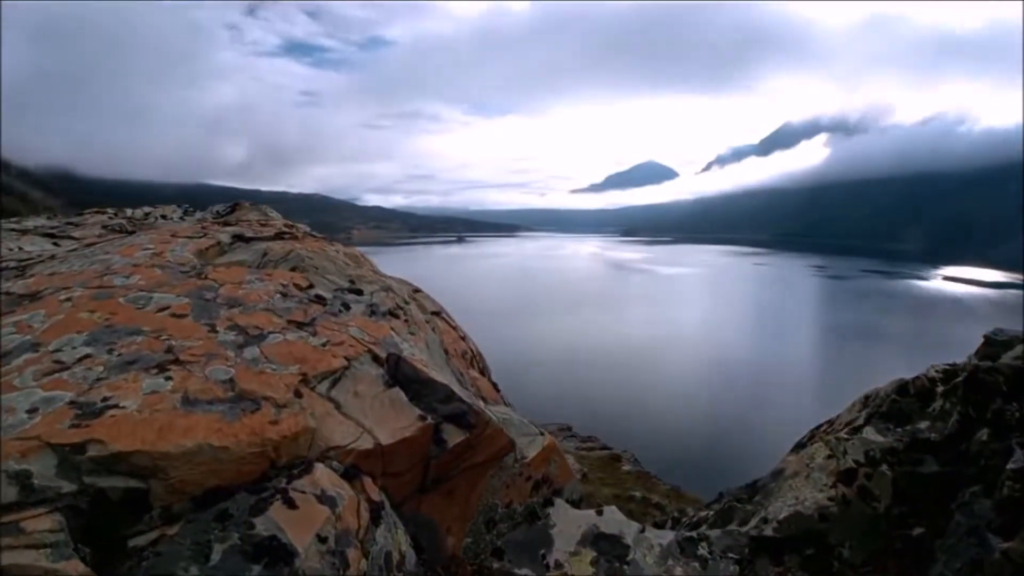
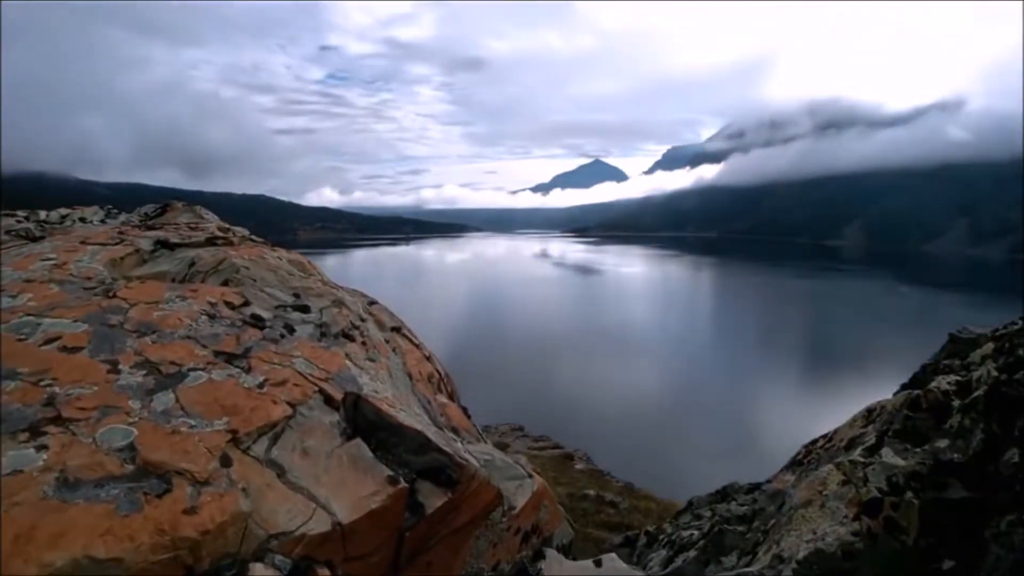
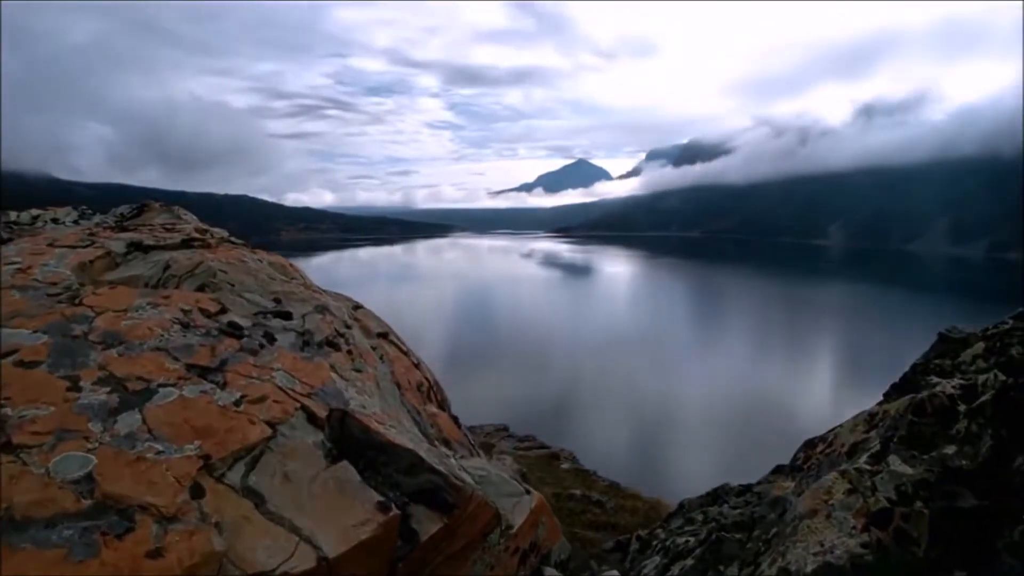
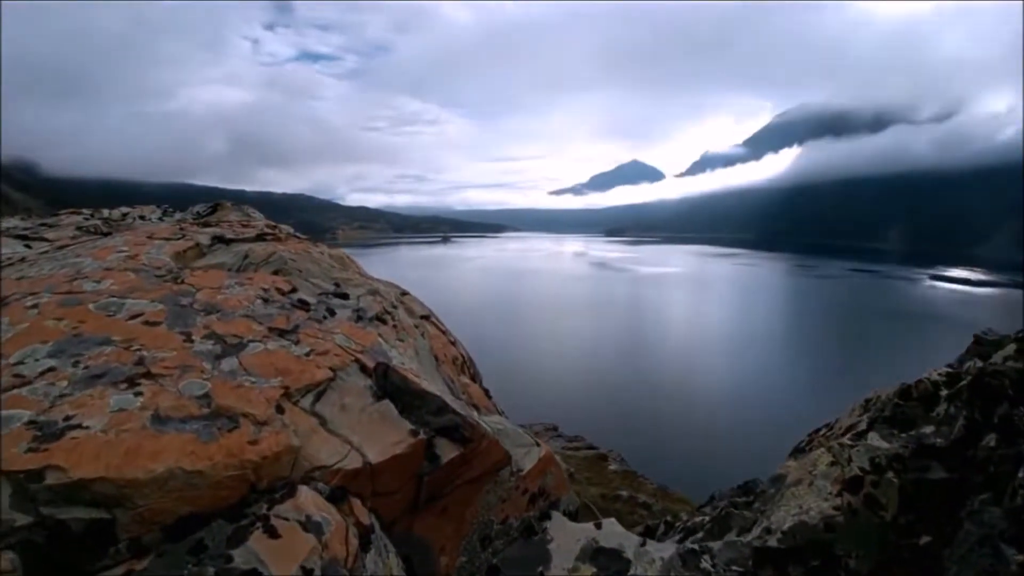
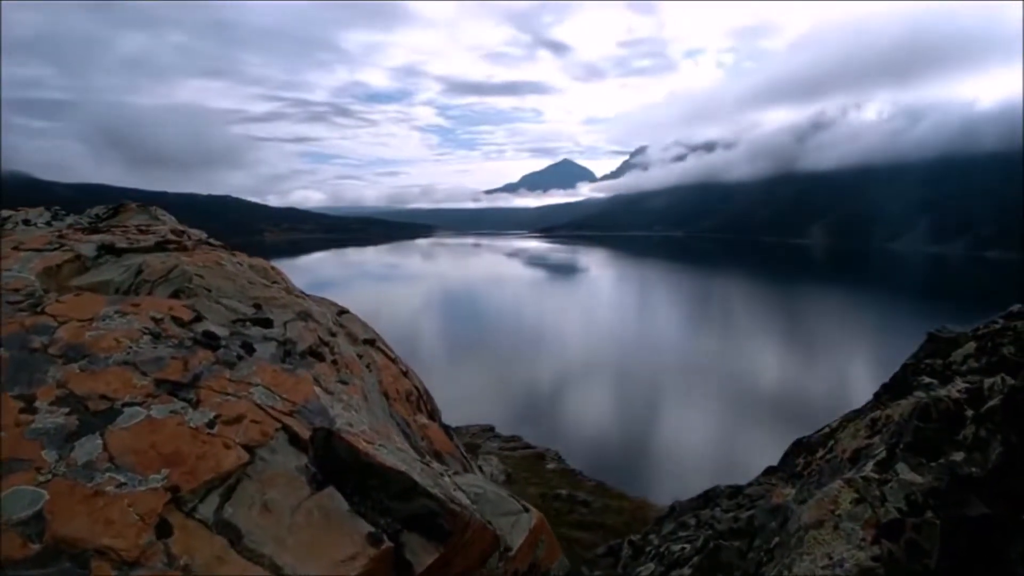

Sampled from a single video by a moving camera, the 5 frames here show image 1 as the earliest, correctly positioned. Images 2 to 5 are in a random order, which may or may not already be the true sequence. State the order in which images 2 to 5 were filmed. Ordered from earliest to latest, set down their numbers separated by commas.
4, 2, 3, 5
